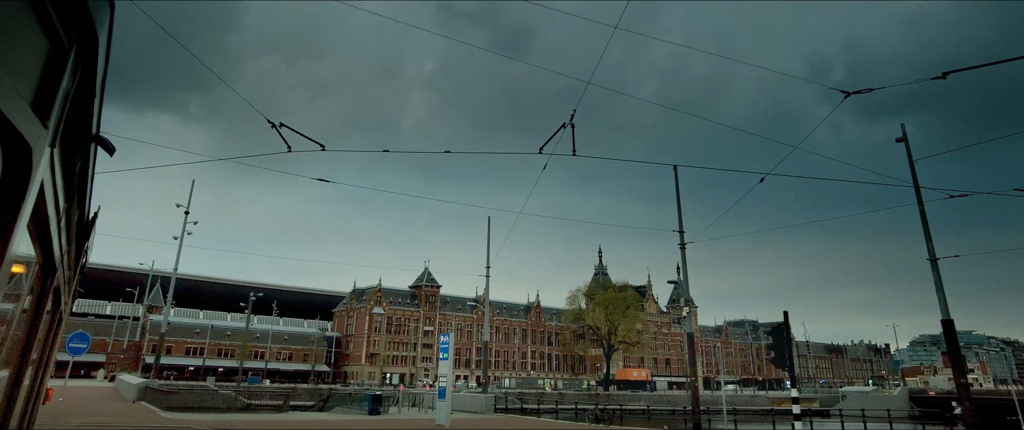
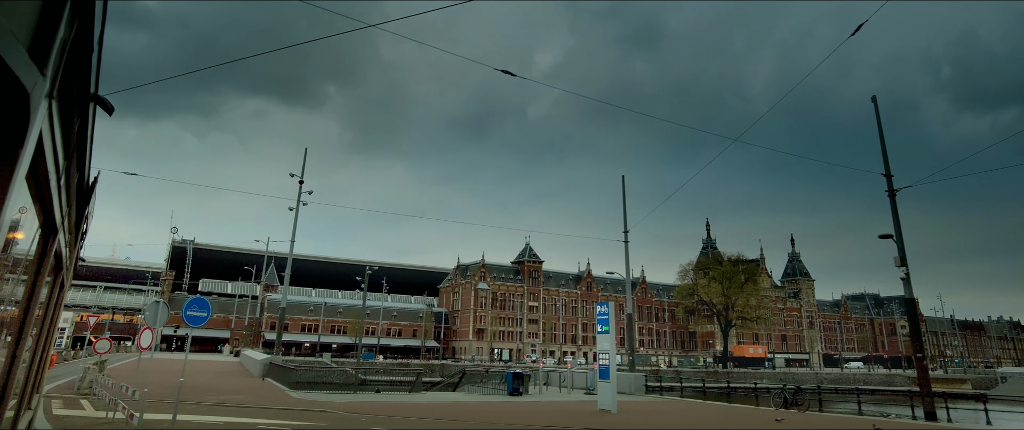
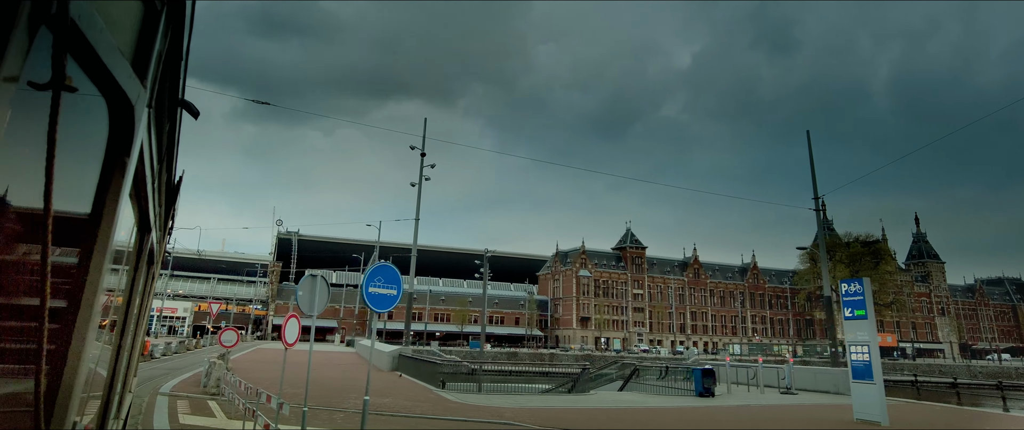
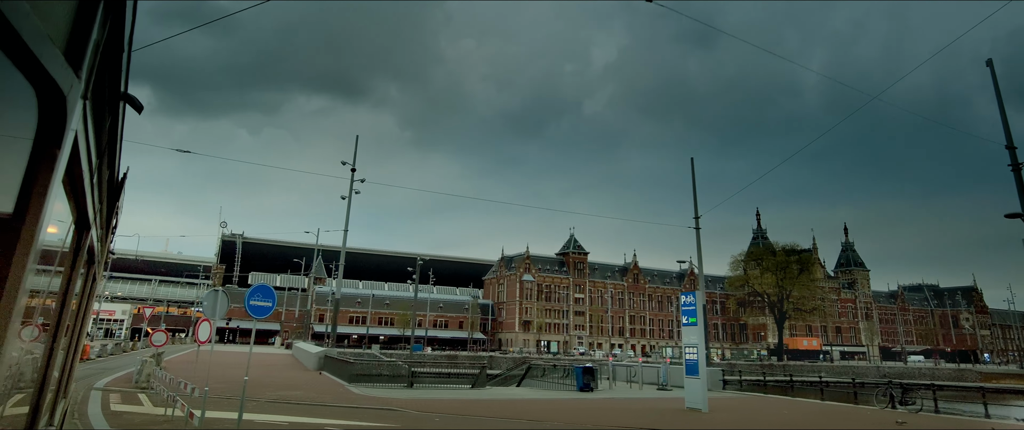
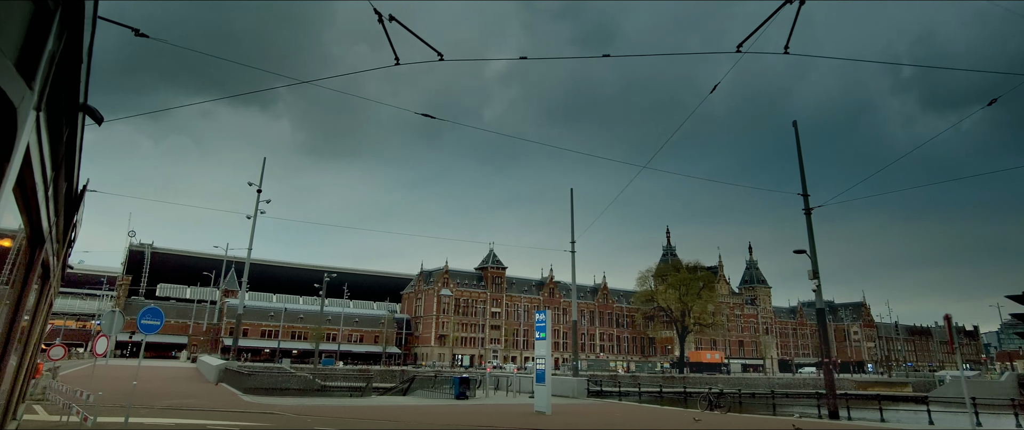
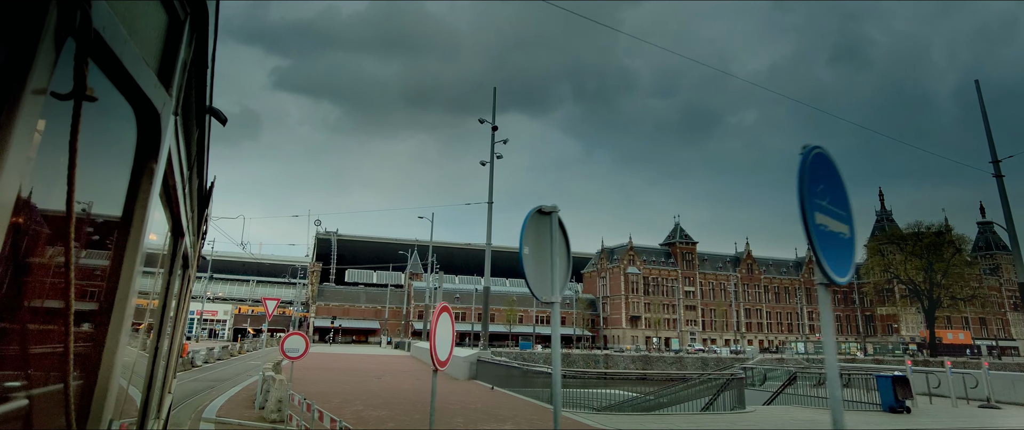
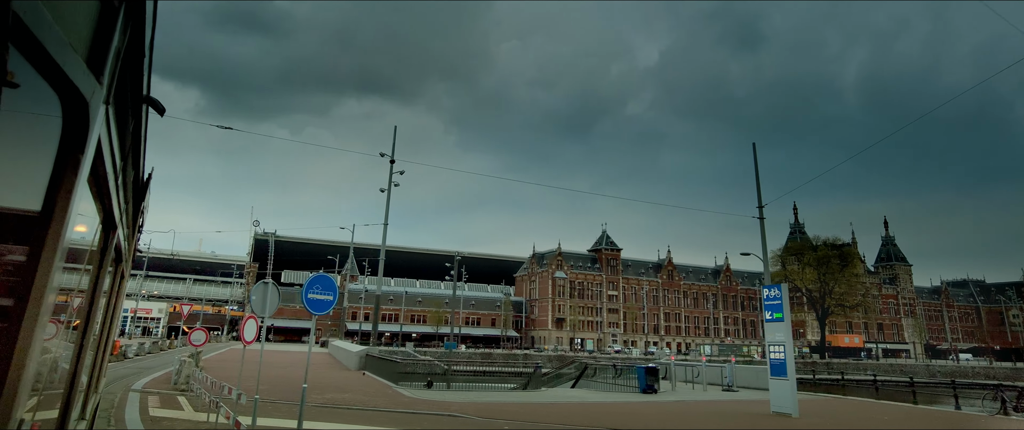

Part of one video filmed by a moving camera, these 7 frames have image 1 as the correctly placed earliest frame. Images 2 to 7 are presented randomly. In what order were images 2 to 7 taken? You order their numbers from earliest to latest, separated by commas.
5, 2, 4, 7, 3, 6
